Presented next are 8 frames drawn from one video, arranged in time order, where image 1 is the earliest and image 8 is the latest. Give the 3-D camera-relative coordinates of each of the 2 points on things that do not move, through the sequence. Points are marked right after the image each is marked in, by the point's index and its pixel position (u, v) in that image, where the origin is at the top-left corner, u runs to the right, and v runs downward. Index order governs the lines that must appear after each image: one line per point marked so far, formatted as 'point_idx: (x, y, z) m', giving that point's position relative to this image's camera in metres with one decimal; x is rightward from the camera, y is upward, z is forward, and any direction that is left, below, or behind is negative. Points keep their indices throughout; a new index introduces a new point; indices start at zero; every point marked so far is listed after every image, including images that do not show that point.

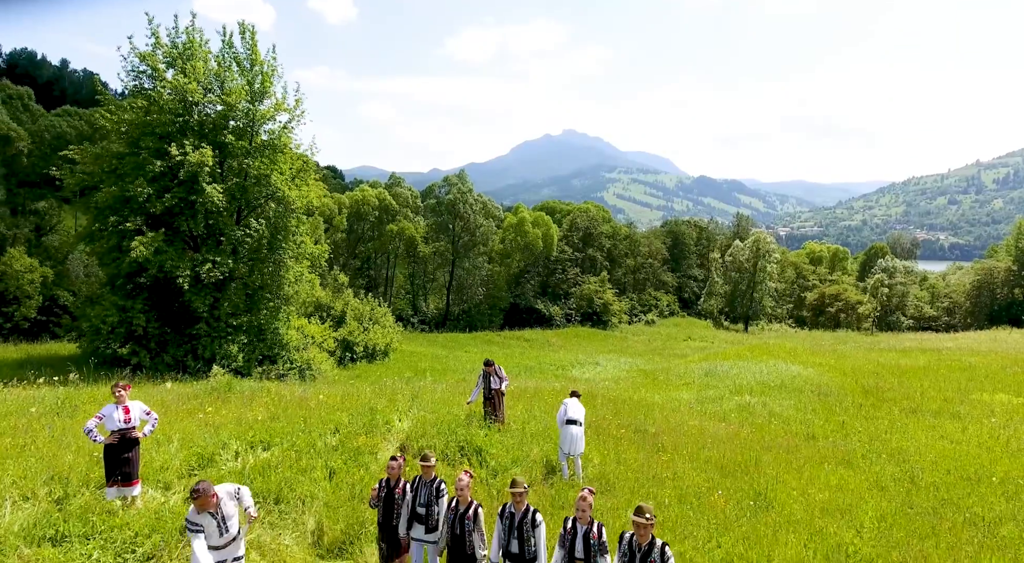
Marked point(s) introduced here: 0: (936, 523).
0: (+8.3, -4.8, +12.8) m
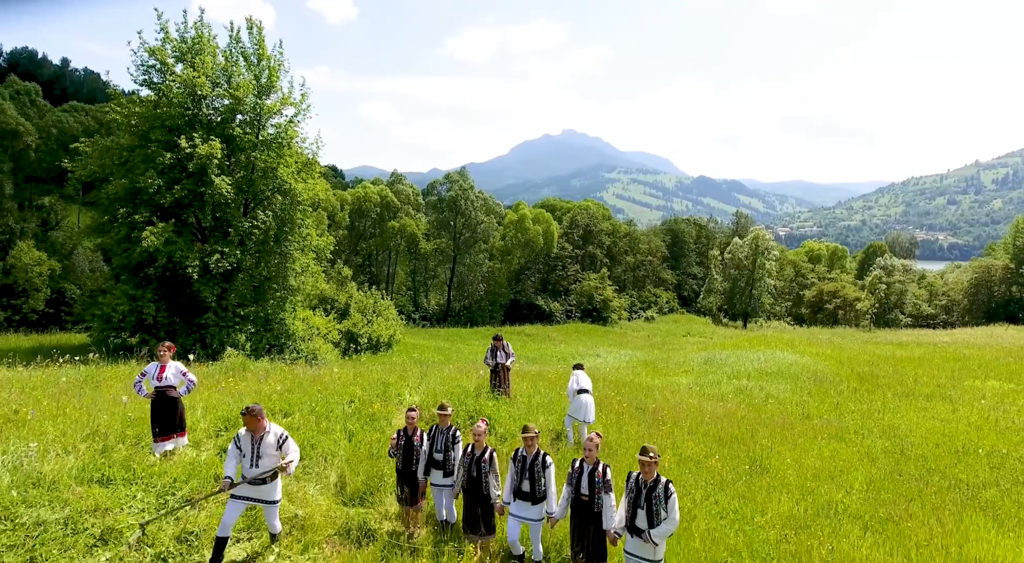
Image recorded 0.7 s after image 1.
0: (+8.4, -4.3, +13.5) m
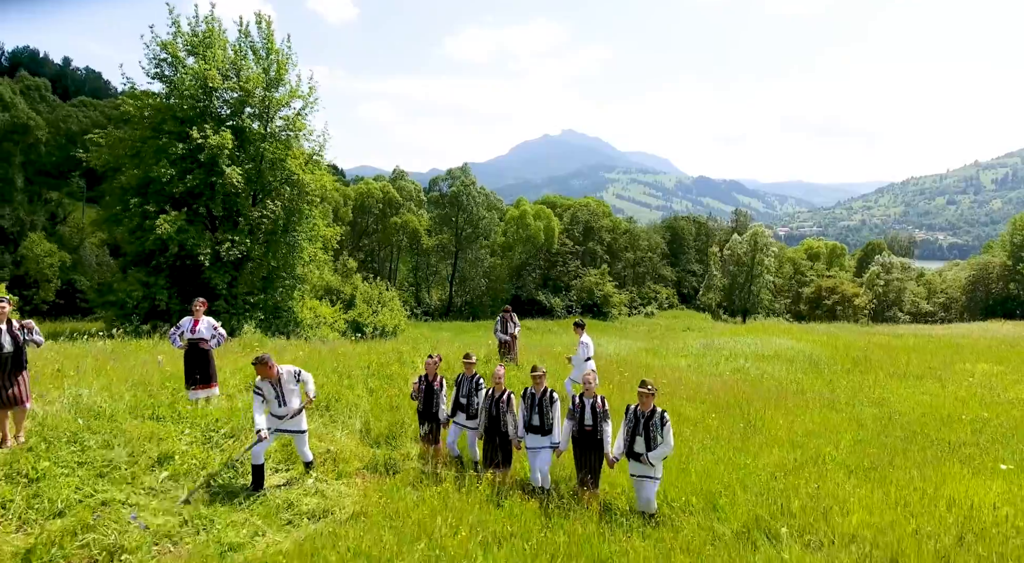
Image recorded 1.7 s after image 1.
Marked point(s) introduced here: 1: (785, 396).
0: (+8.6, -3.6, +14.4) m
1: (+8.2, -3.5, +19.6) m
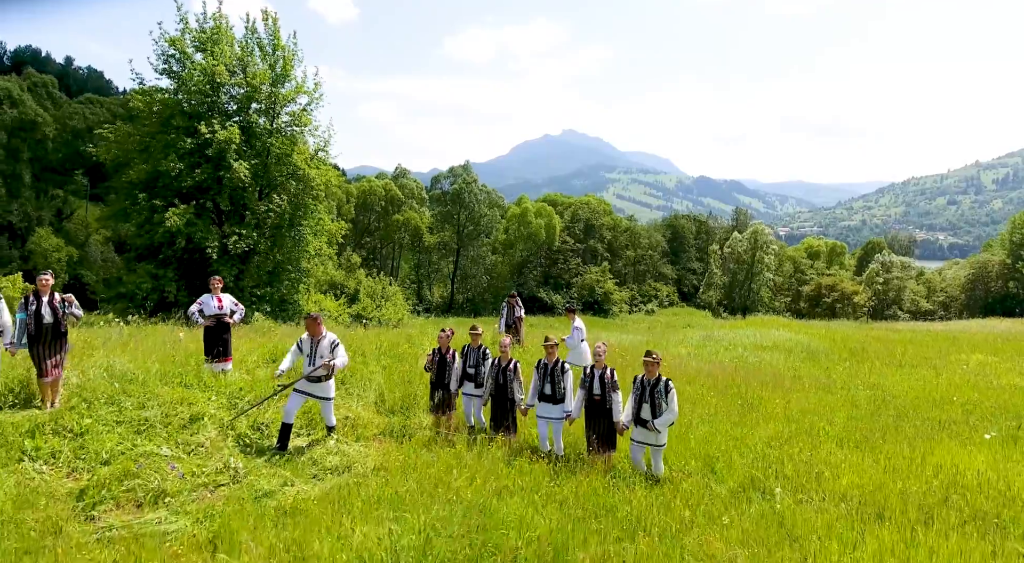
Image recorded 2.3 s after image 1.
0: (+8.8, -3.2, +14.9) m
1: (+8.4, -3.1, +20.2) m
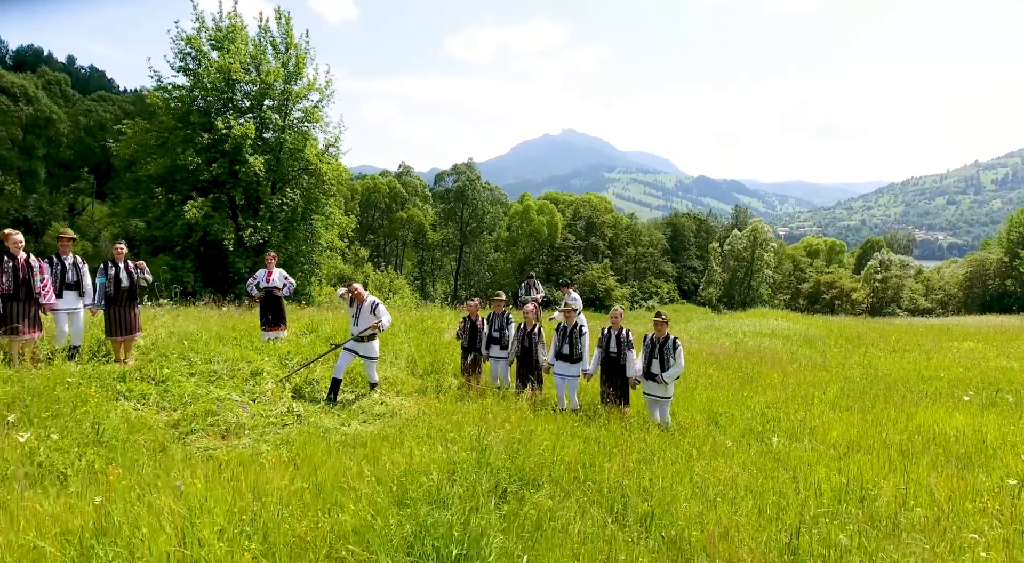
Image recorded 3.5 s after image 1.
0: (+9.2, -2.7, +16.1) m
1: (+8.8, -2.6, +21.4) m
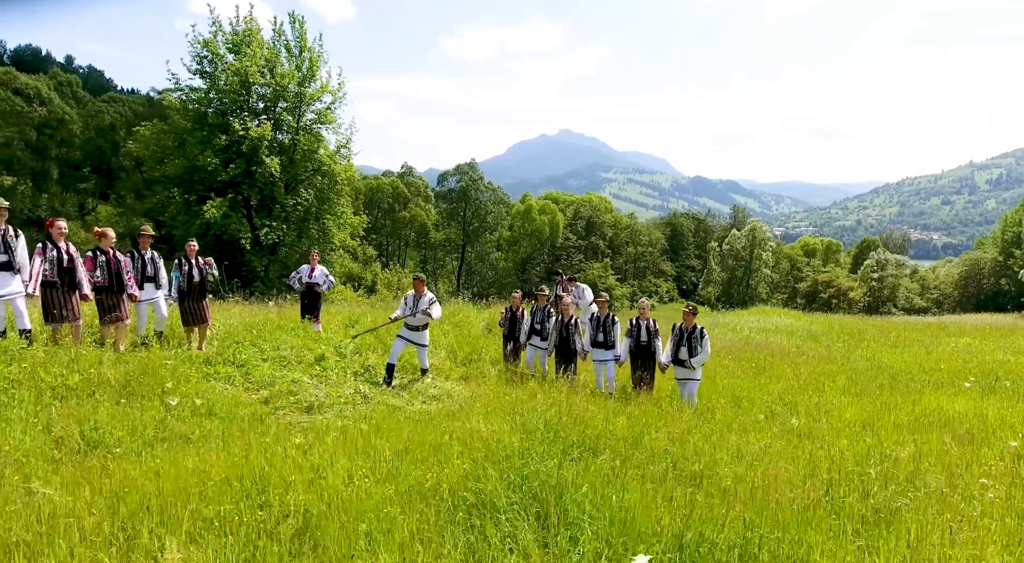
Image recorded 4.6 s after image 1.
0: (+9.9, -2.6, +17.1) m
1: (+9.5, -2.5, +22.4) m
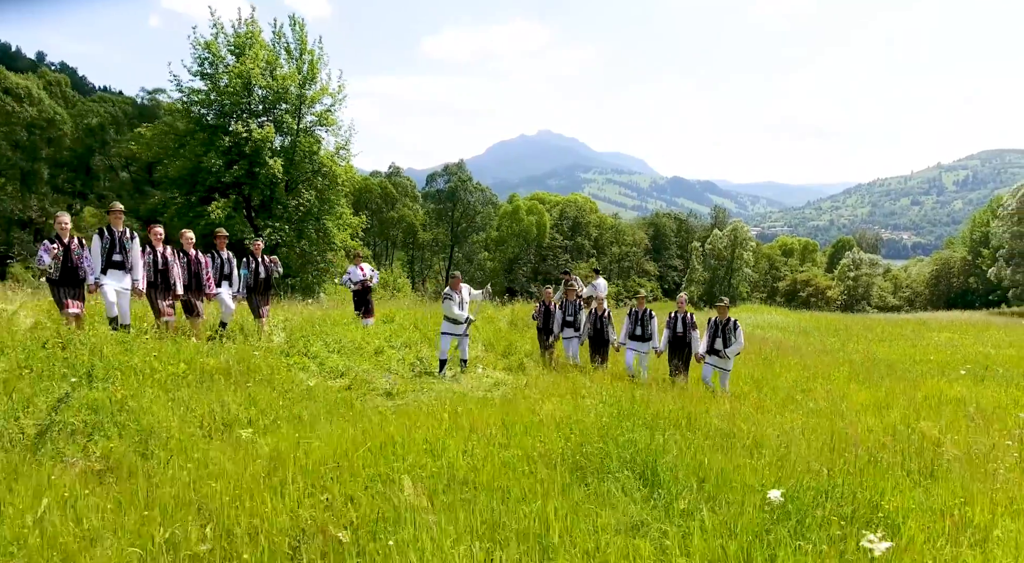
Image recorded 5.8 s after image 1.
0: (+10.6, -2.5, +18.4) m
1: (+10.0, -2.4, +23.6) m
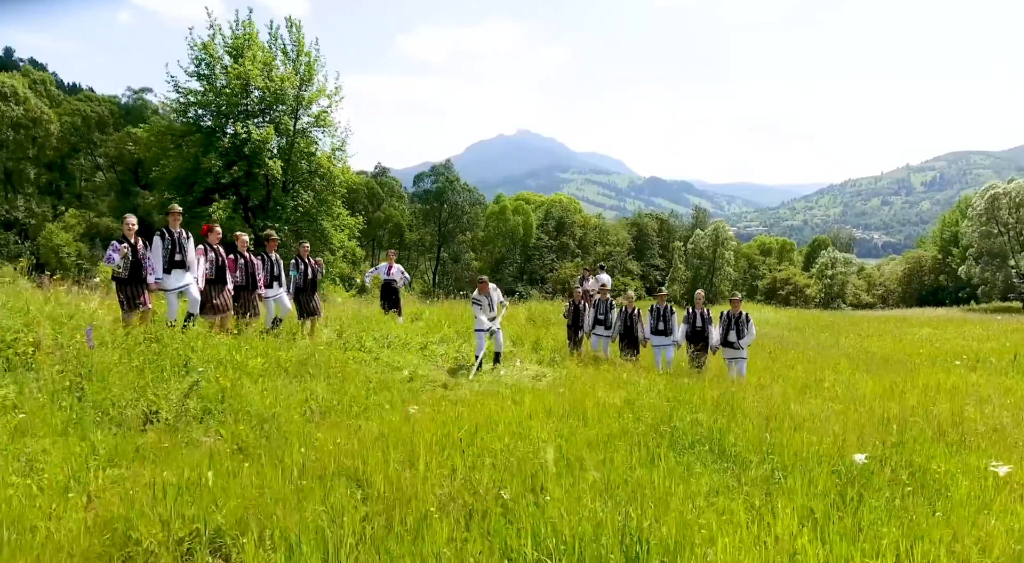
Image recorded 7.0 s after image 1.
0: (+11.1, -2.4, +19.5) m
1: (+10.4, -2.3, +24.7) m
